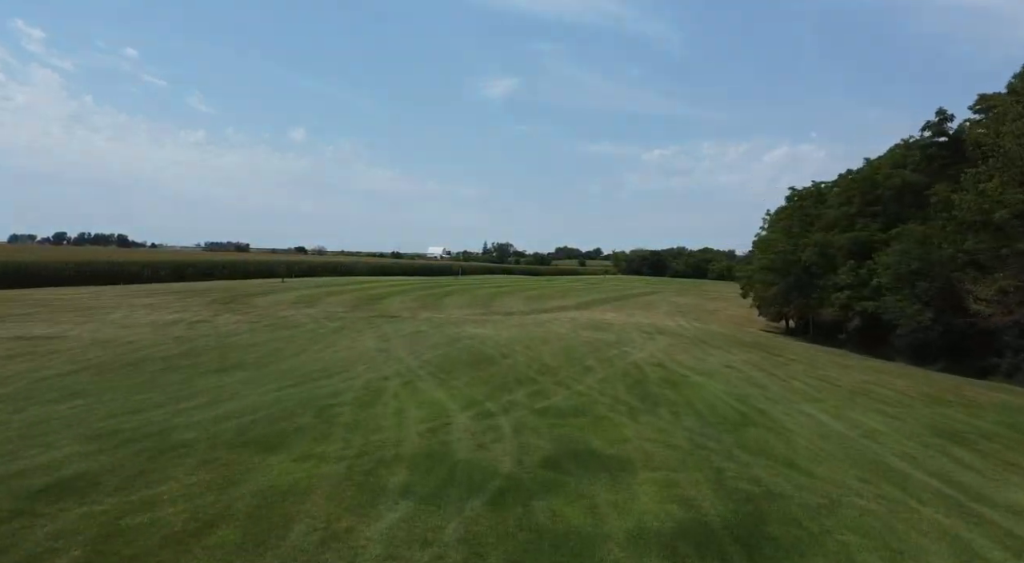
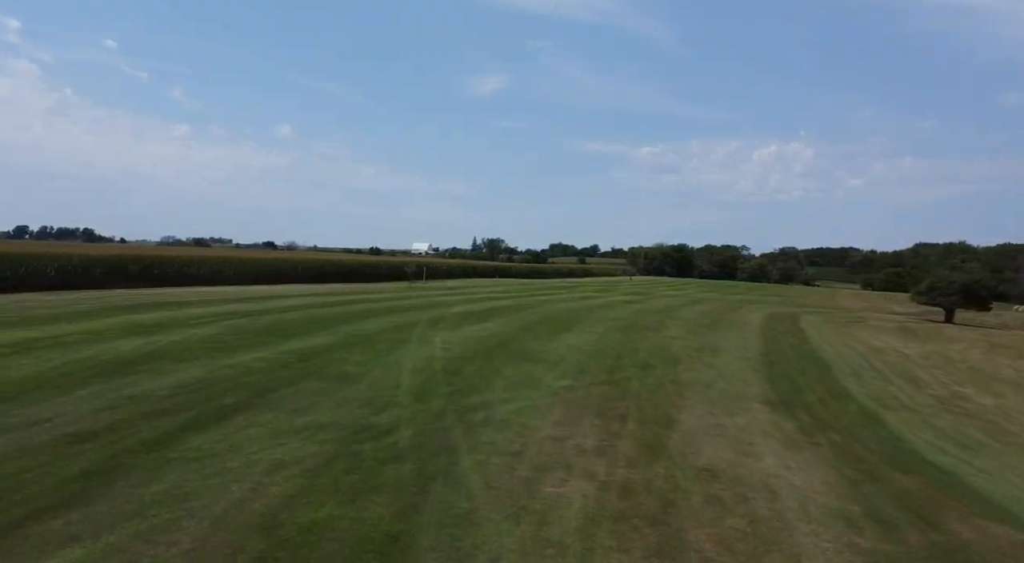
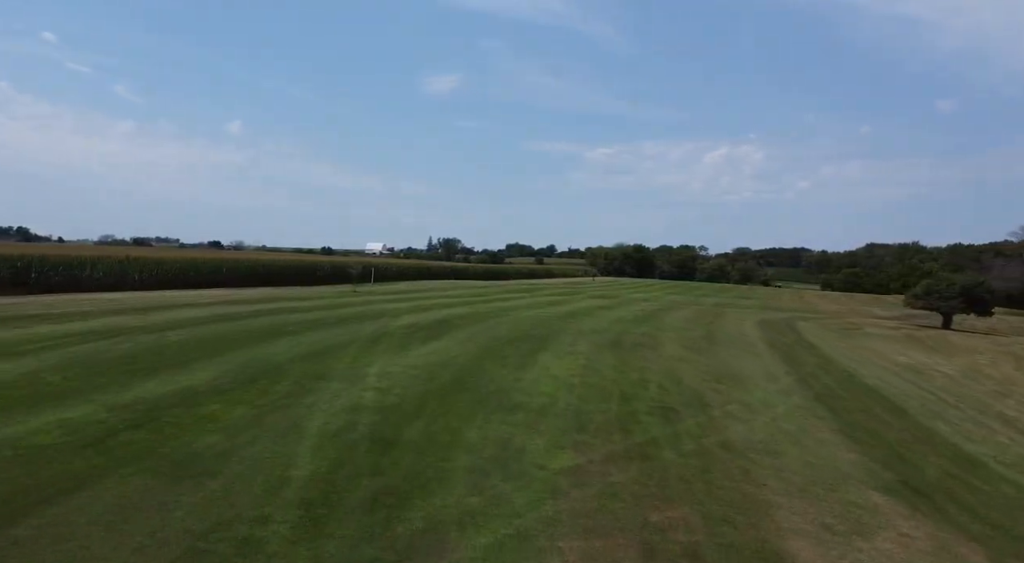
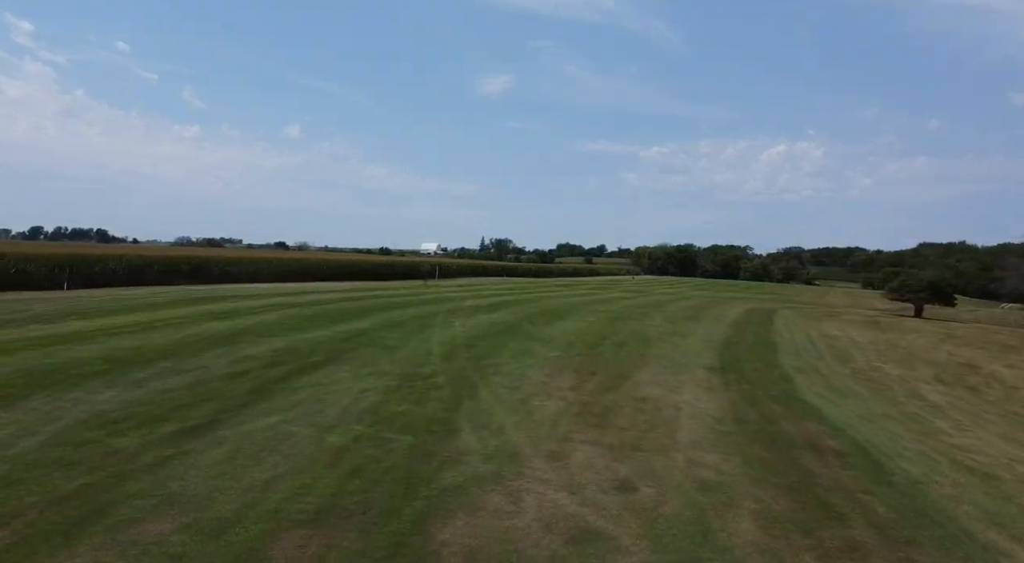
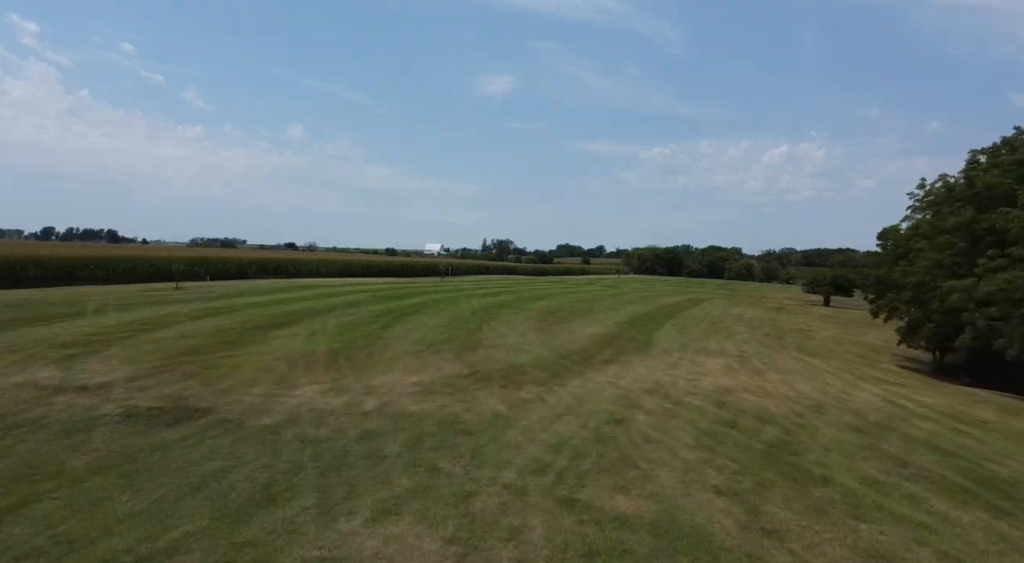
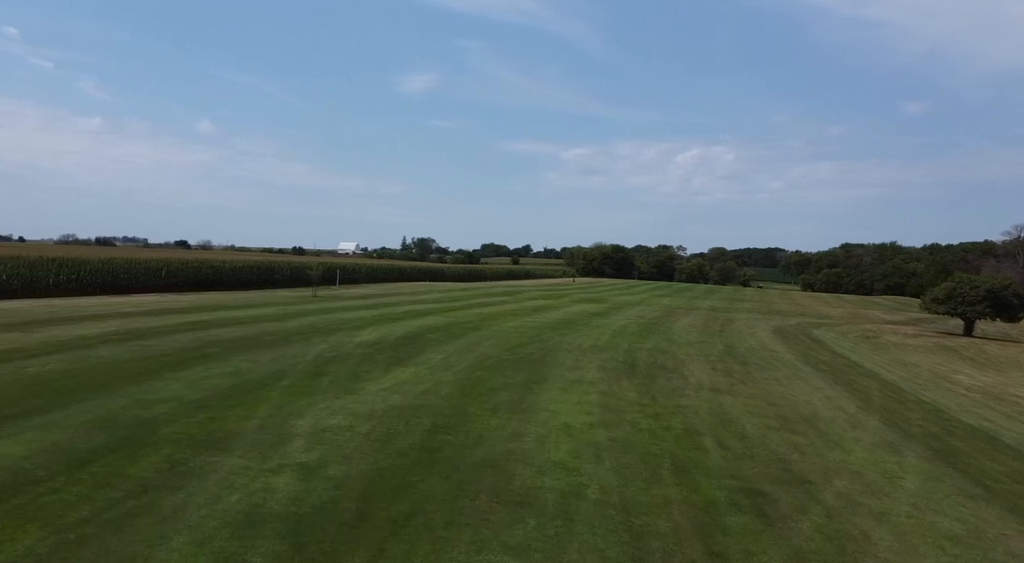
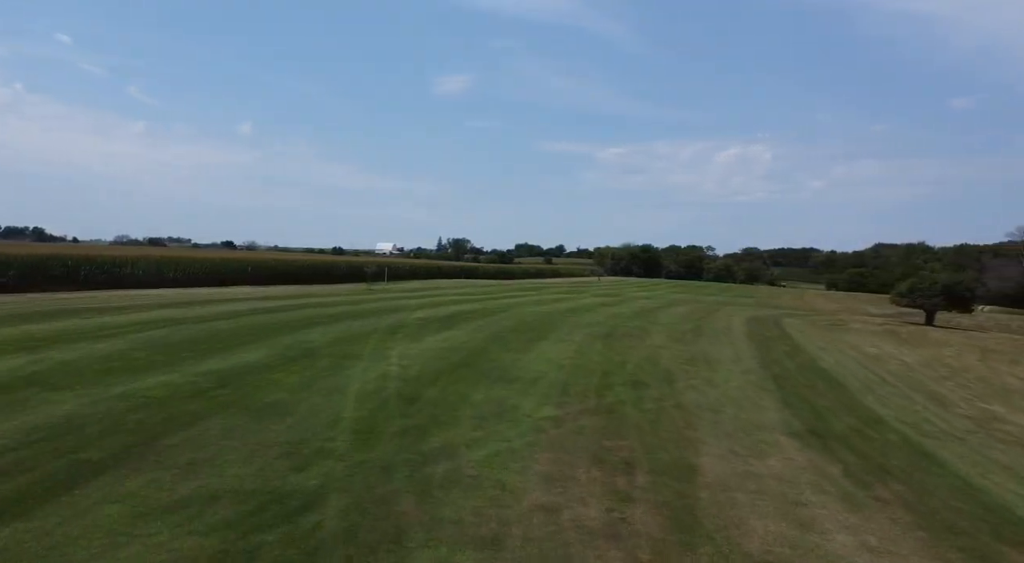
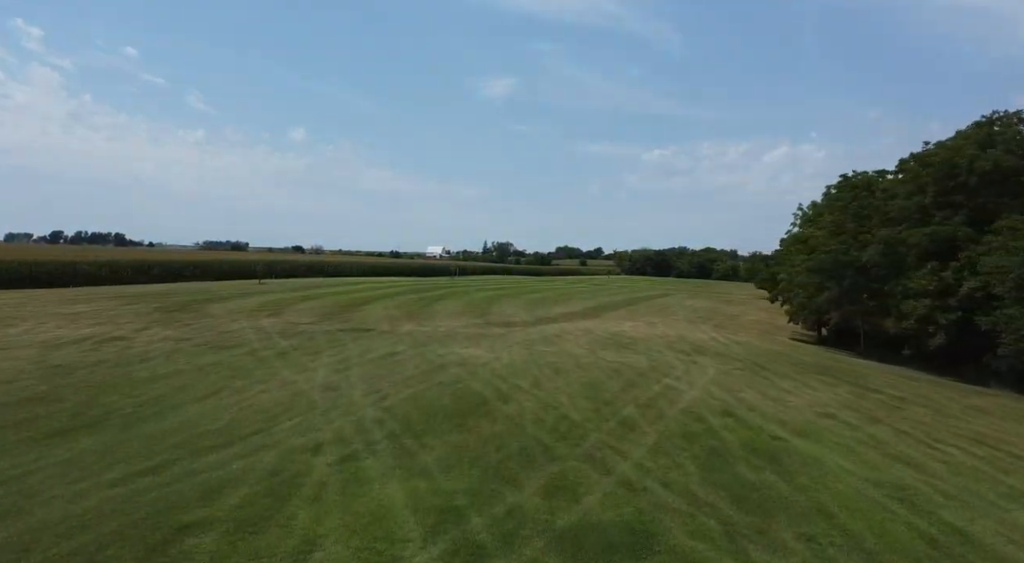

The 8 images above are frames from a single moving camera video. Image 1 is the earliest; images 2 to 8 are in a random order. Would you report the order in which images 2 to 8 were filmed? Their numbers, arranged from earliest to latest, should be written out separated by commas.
8, 5, 4, 2, 7, 3, 6
